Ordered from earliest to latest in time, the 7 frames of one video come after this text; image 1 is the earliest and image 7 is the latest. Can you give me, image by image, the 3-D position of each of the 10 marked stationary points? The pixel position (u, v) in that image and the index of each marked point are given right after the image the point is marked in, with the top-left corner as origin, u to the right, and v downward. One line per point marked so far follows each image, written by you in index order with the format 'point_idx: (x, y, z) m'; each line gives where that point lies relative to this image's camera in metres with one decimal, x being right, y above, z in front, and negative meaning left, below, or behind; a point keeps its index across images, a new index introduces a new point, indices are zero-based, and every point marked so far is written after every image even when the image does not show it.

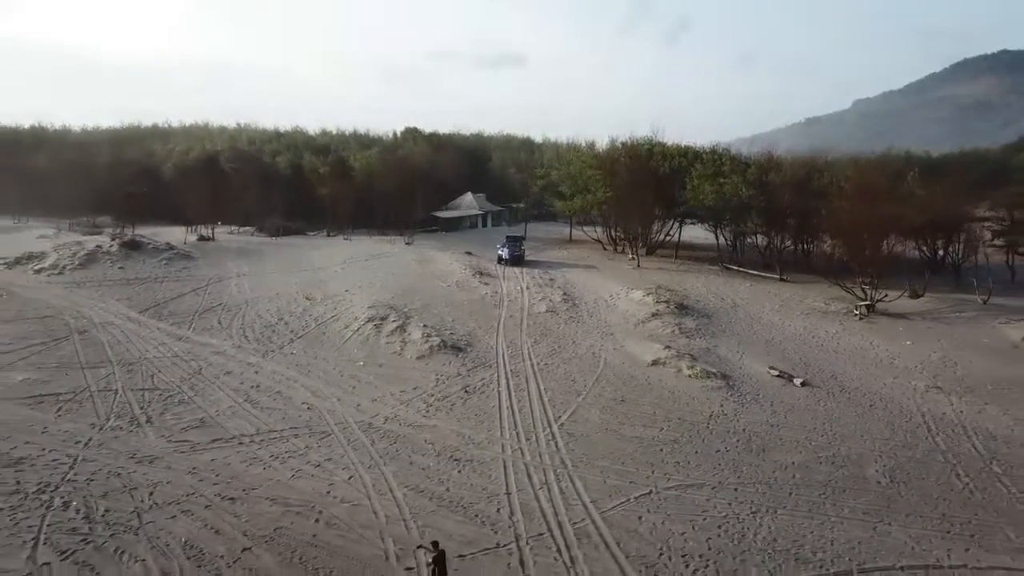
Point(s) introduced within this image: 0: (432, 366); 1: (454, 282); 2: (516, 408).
0: (-1.8, -1.8, +13.5) m
1: (-1.8, +0.2, +19.4) m
2: (+0.1, -2.3, +11.6) m
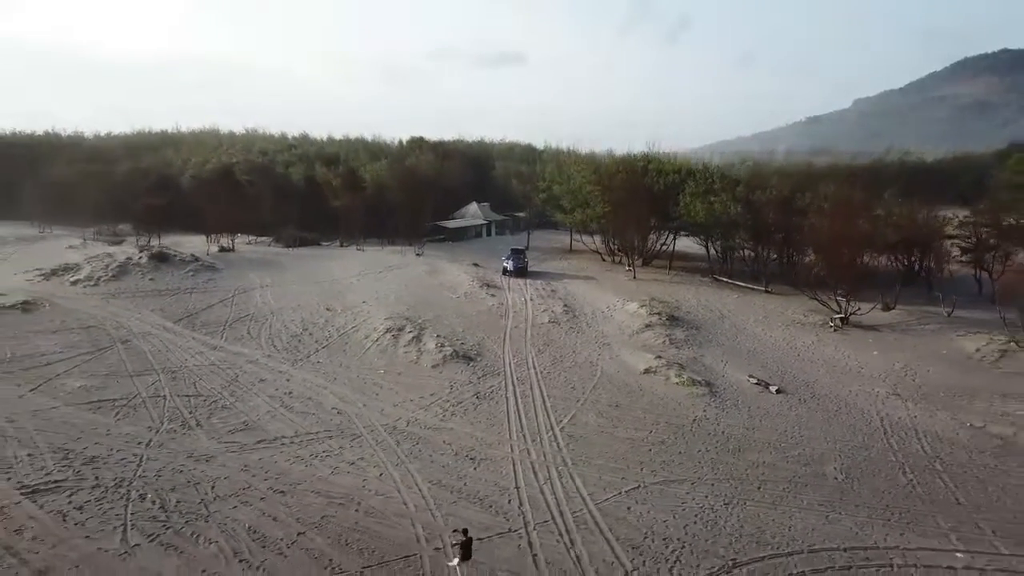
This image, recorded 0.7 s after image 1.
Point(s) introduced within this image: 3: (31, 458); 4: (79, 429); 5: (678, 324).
0: (-1.6, -2.2, +15.0) m
1: (-1.7, -0.2, +20.8) m
2: (+0.3, -2.7, +13.1) m
3: (-9.1, -3.2, +11.4) m
4: (-9.1, -3.0, +12.7) m
5: (+4.9, -1.1, +17.8) m
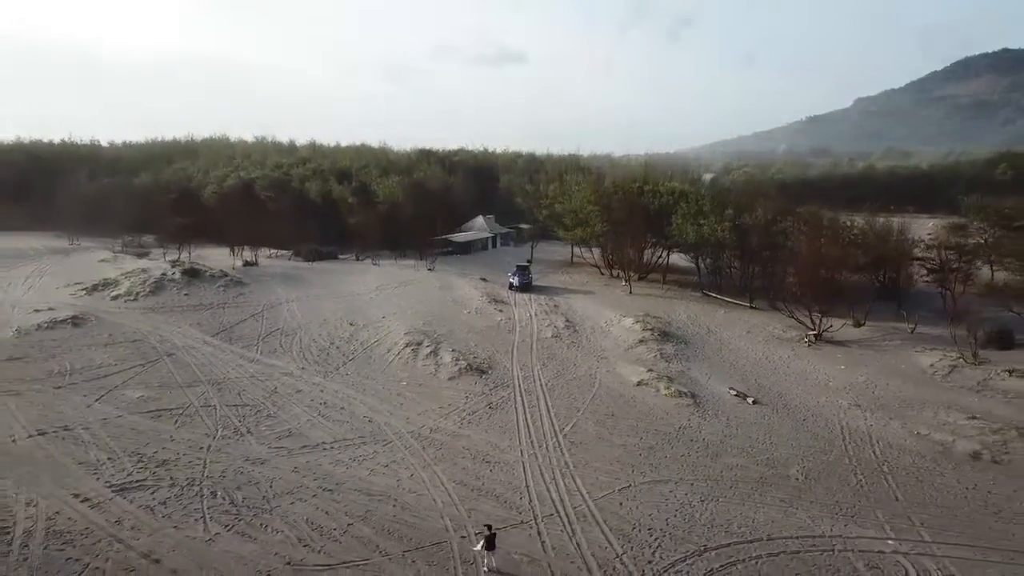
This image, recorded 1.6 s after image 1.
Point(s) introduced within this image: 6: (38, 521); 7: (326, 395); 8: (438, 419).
0: (-1.4, -2.8, +16.9) m
1: (-1.4, -0.8, +22.8) m
2: (+0.5, -3.3, +15.0) m
3: (-8.9, -3.8, +13.4) m
4: (-8.9, -3.6, +14.6) m
5: (+5.2, -1.7, +19.7) m
6: (-8.7, -4.3, +11.0) m
7: (-5.2, -3.0, +16.7) m
8: (-1.9, -3.3, +15.2) m
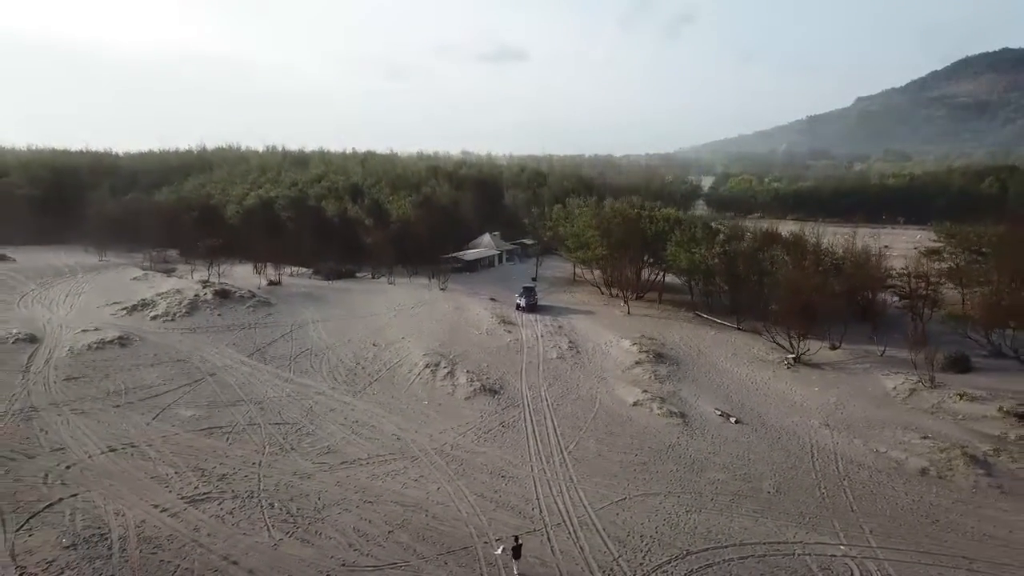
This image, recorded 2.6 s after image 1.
0: (-1.1, -3.7, +19.0) m
1: (-1.1, -1.7, +24.9) m
2: (+0.8, -4.3, +17.1) m
3: (-8.6, -4.8, +15.5) m
4: (-8.6, -4.5, +16.7) m
5: (+5.5, -2.6, +21.8) m
6: (-8.4, -5.2, +13.2) m
7: (-4.8, -3.9, +18.8) m
8: (-1.5, -4.3, +17.3) m
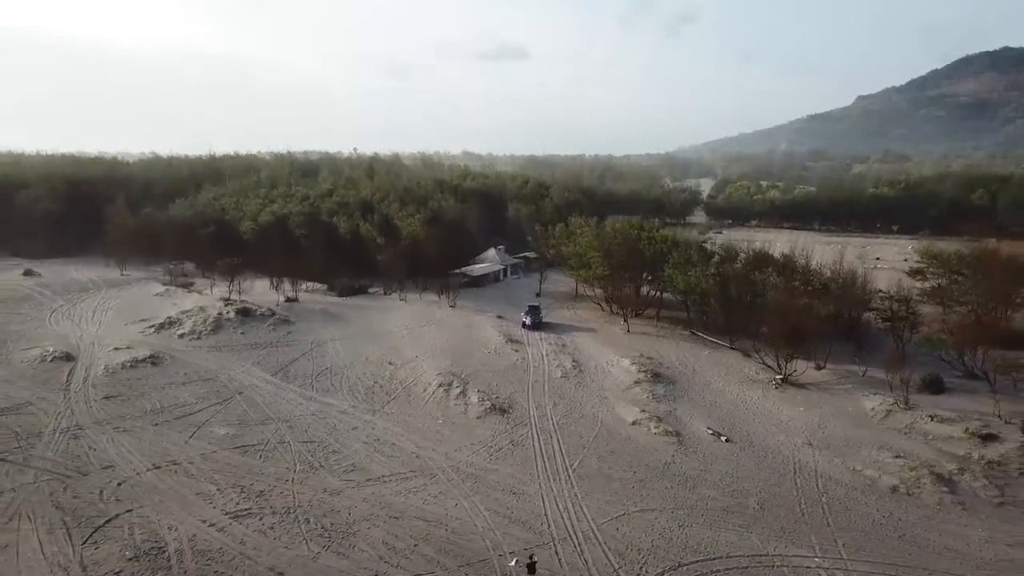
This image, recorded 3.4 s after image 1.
0: (-0.8, -4.7, +20.6) m
1: (-0.8, -2.7, +26.5) m
2: (+1.1, -5.3, +18.7) m
3: (-8.3, -5.8, +17.1) m
4: (-8.3, -5.5, +18.3) m
5: (+5.8, -3.6, +23.4) m
6: (-8.1, -6.2, +14.8) m
7: (-4.6, -4.9, +20.4) m
8: (-1.3, -5.2, +18.9) m
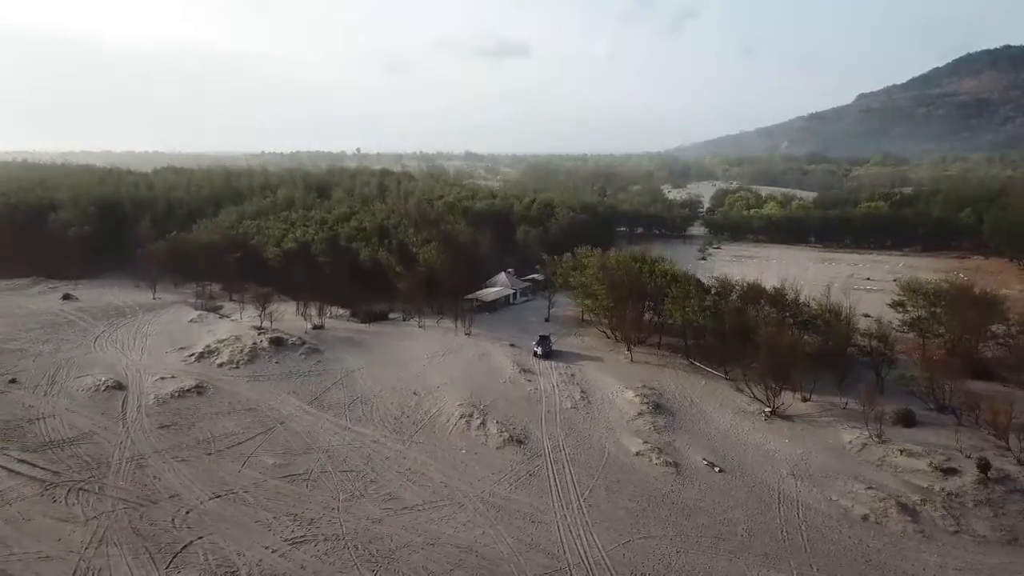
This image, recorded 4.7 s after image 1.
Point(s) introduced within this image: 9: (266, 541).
0: (-0.2, -6.4, +23.1) m
1: (-0.2, -4.3, +28.9) m
2: (+1.7, -7.0, +21.2) m
3: (-7.7, -7.5, +19.6) m
4: (-7.7, -7.2, +20.8) m
5: (+6.4, -5.3, +25.8) m
6: (-7.5, -8.0, +17.3) m
7: (-3.9, -6.6, +22.9) m
8: (-0.6, -7.0, +21.4) m
9: (-7.5, -7.7, +18.4) m
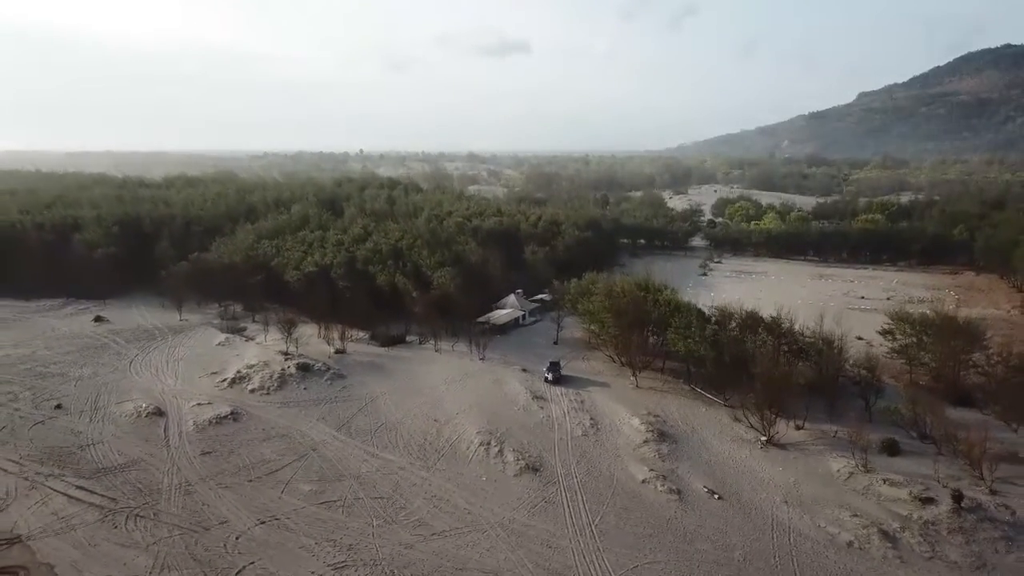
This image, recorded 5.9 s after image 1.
0: (+0.5, -8.1, +25.2) m
1: (+0.5, -6.0, +31.0) m
2: (+2.4, -8.7, +23.3) m
3: (-7.0, -9.3, +21.7) m
4: (-7.0, -9.0, +22.9) m
5: (+7.1, -6.9, +27.9) m
6: (-6.8, -9.7, +19.4) m
7: (-3.3, -8.3, +25.0) m
8: (0.0, -8.7, +23.5) m
9: (-6.9, -9.5, +20.5) m
